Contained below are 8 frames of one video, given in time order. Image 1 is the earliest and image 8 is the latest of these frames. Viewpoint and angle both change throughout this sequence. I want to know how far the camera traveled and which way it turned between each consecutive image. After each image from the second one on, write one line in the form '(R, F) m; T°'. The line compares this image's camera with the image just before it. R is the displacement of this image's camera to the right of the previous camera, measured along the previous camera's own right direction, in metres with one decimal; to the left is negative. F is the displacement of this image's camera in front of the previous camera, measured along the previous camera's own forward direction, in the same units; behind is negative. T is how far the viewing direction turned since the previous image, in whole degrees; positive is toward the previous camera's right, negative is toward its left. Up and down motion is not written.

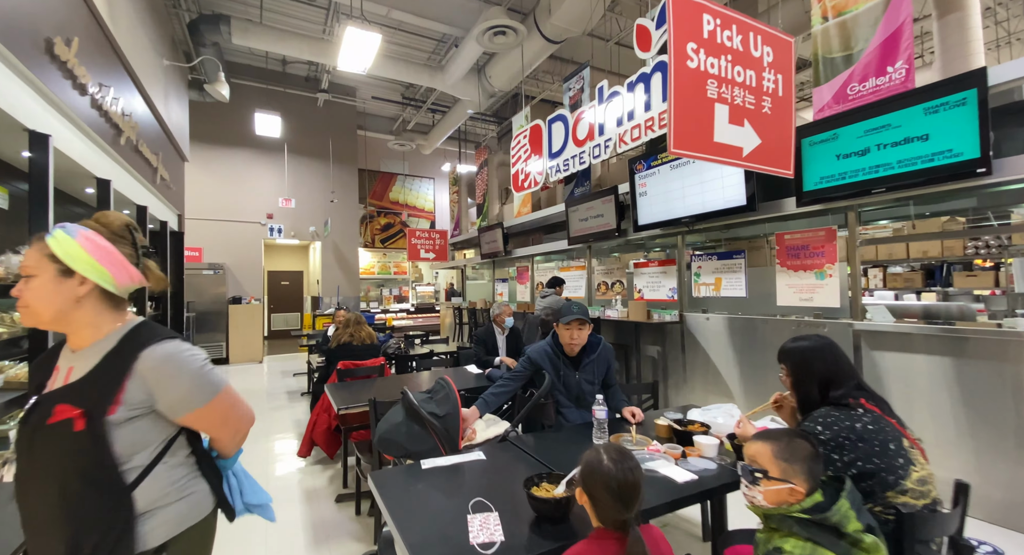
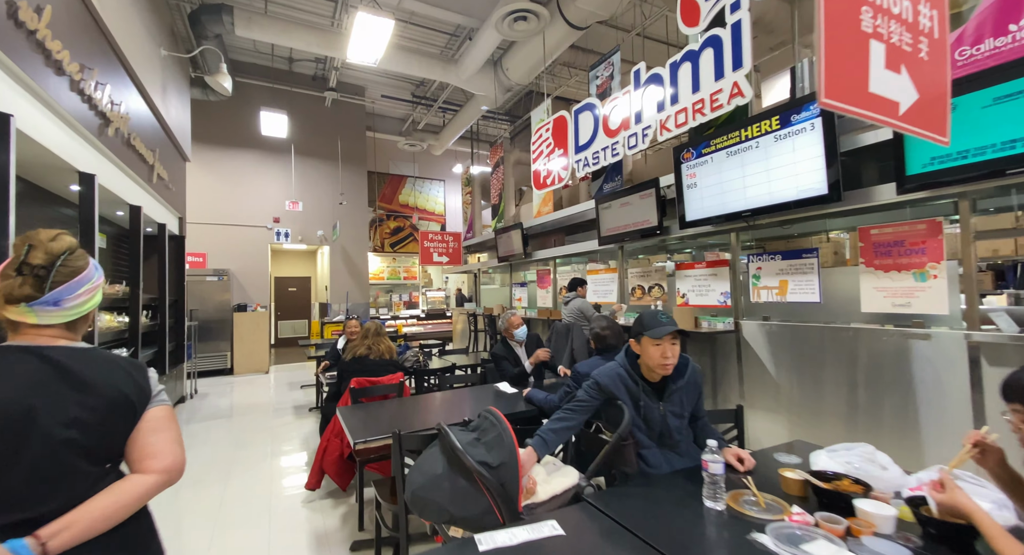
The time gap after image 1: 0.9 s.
(-0.2, +0.4) m; -1°
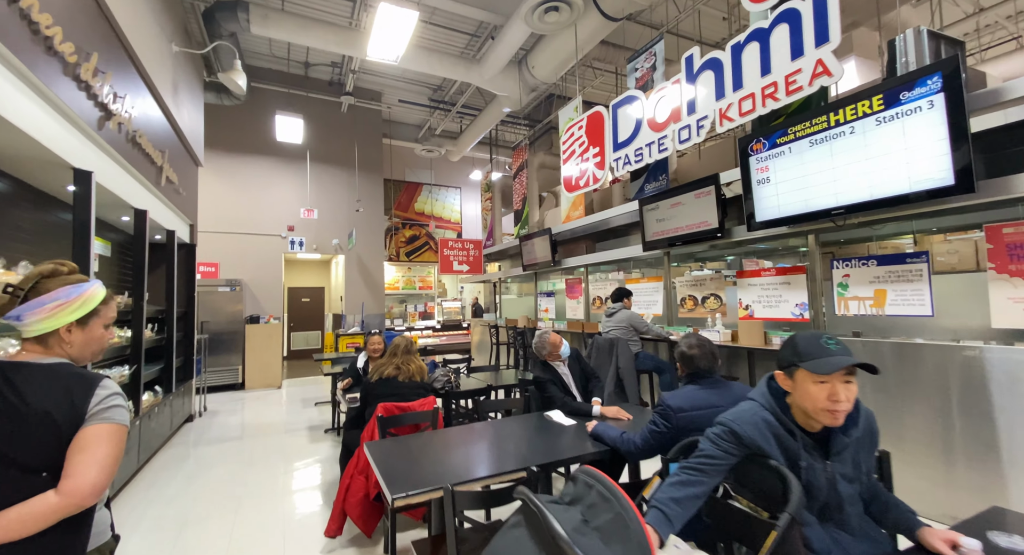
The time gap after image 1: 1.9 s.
(-0.2, +0.4) m; -1°
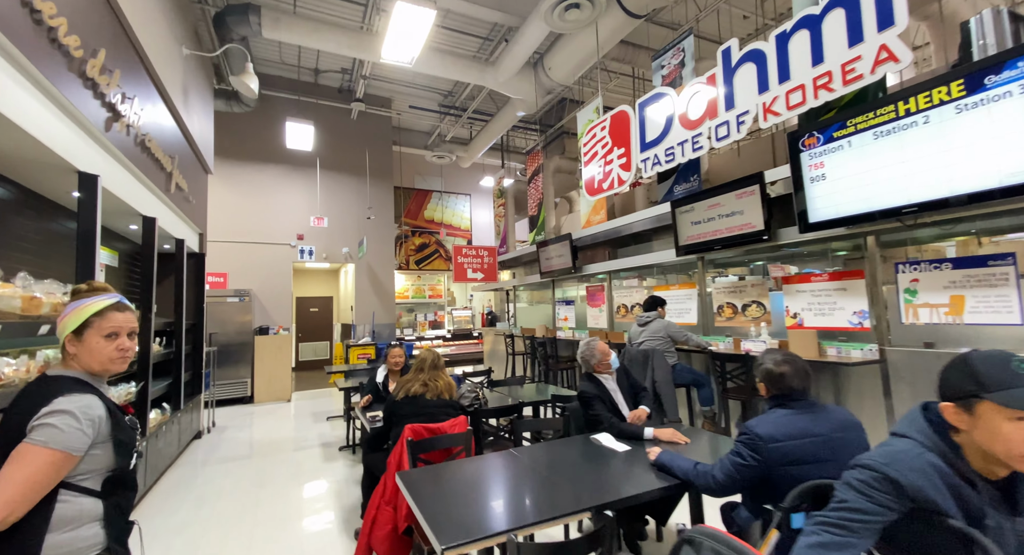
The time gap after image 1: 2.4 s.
(-0.2, +0.2) m; -1°
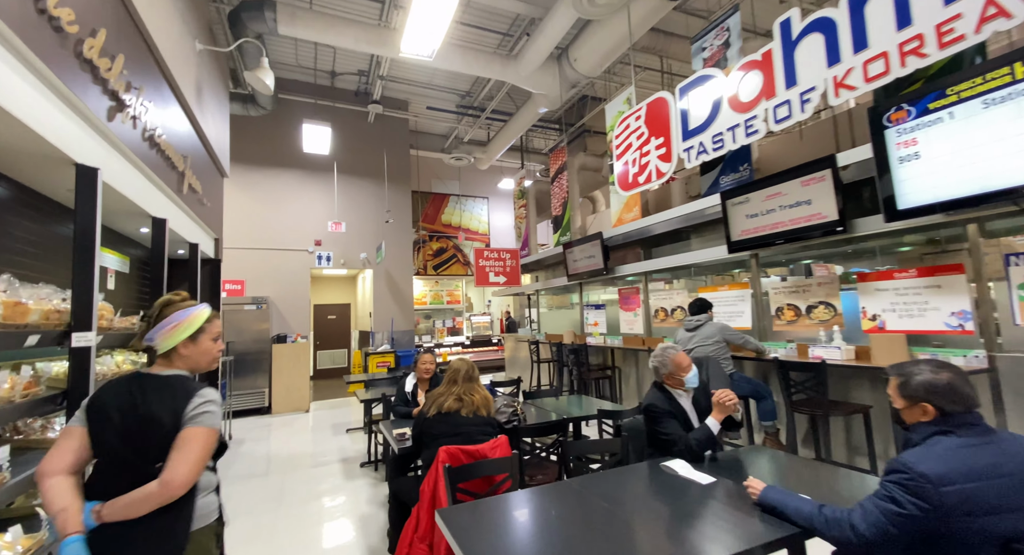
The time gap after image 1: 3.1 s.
(-0.2, +0.3) m; -2°
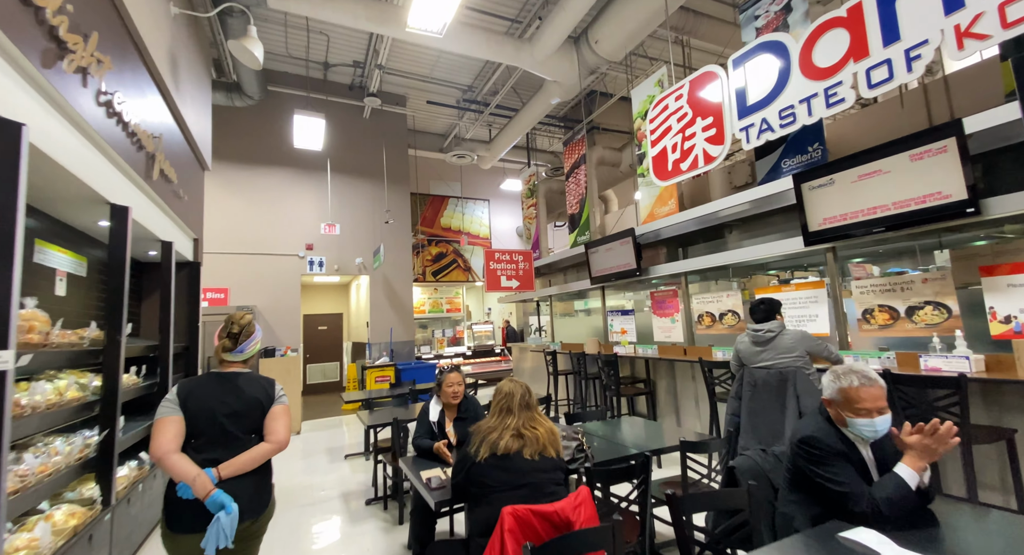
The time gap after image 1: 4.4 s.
(-0.3, +0.6) m; +1°
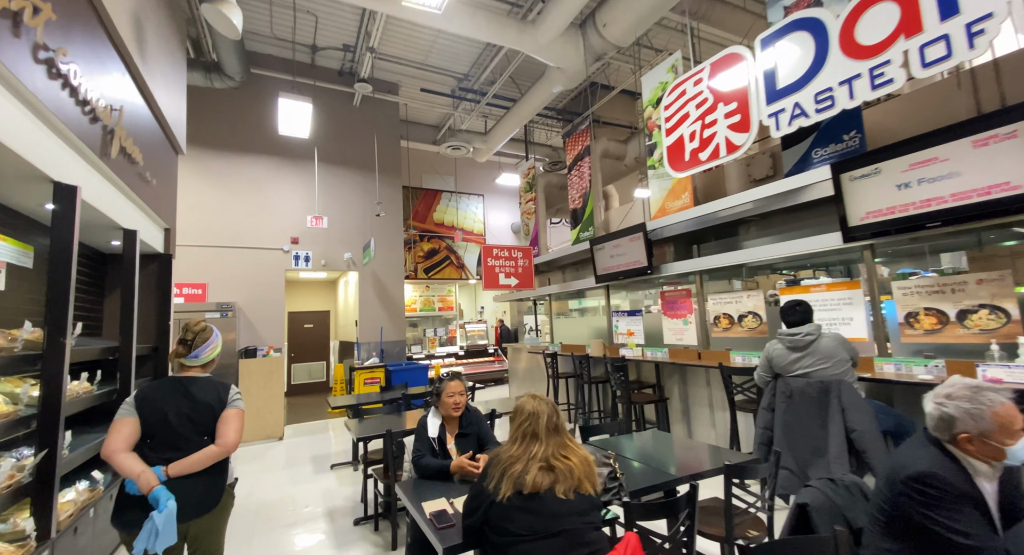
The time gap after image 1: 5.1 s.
(-0.1, +0.3) m; +1°
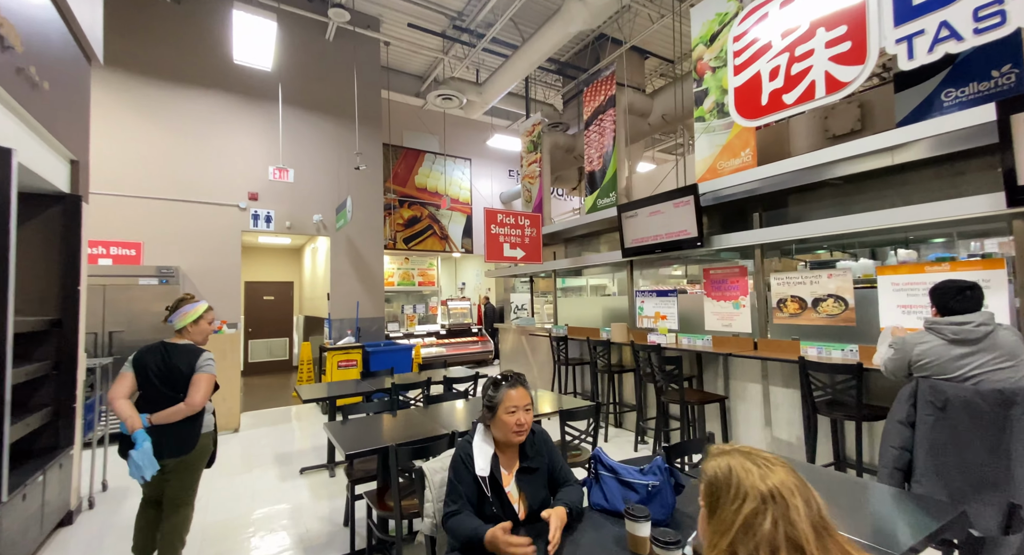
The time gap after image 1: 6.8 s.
(-0.4, +0.8) m; +4°
